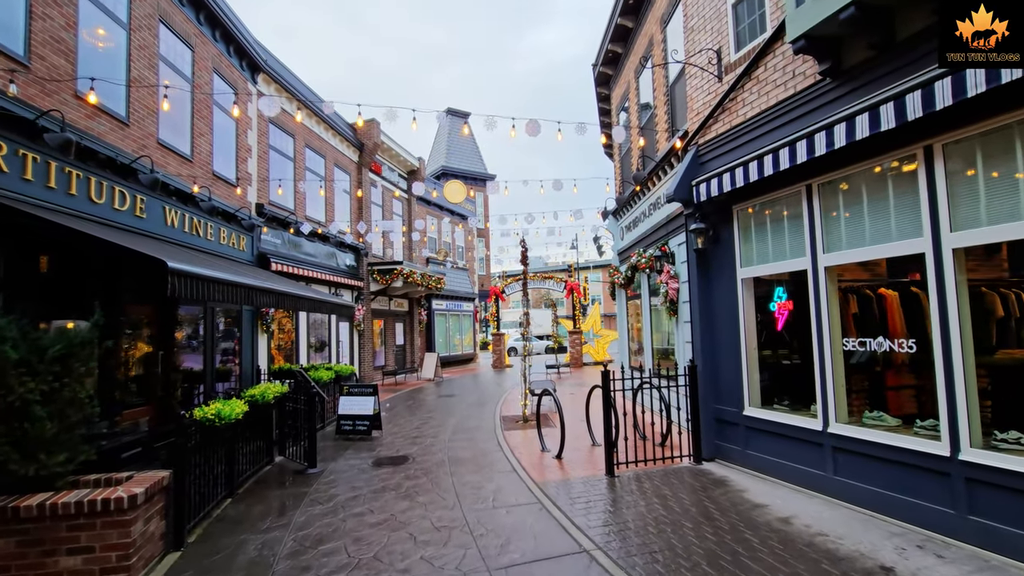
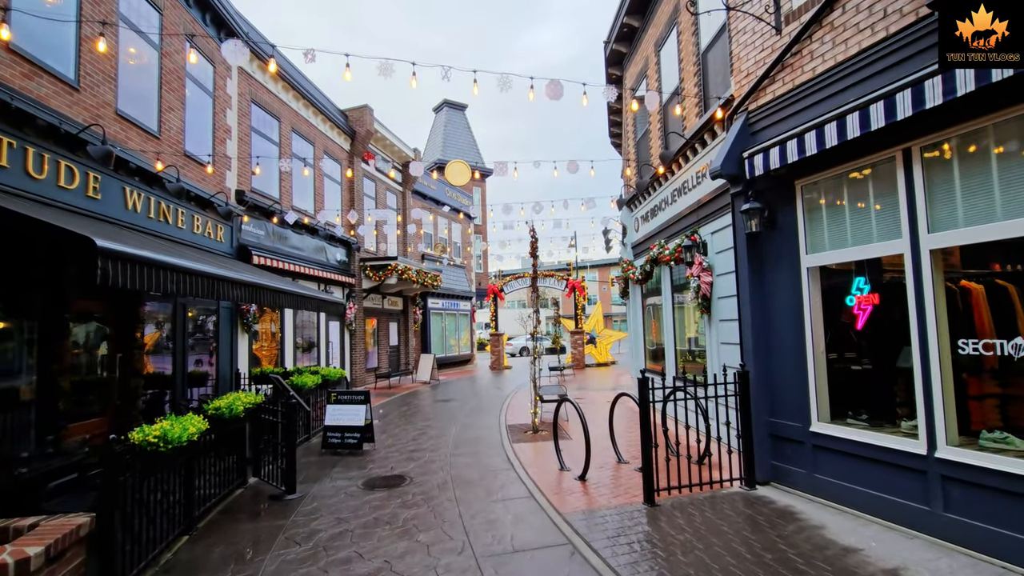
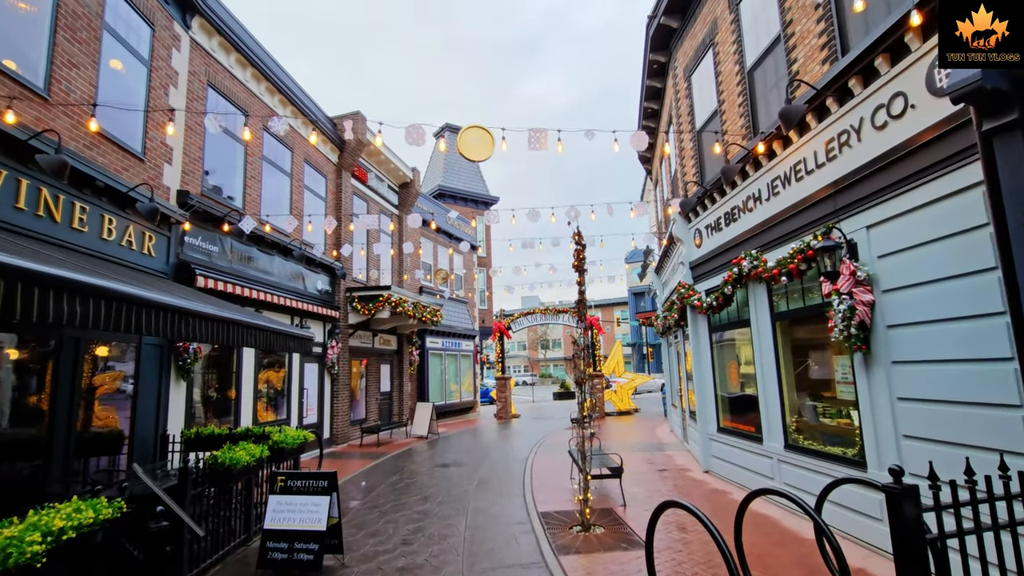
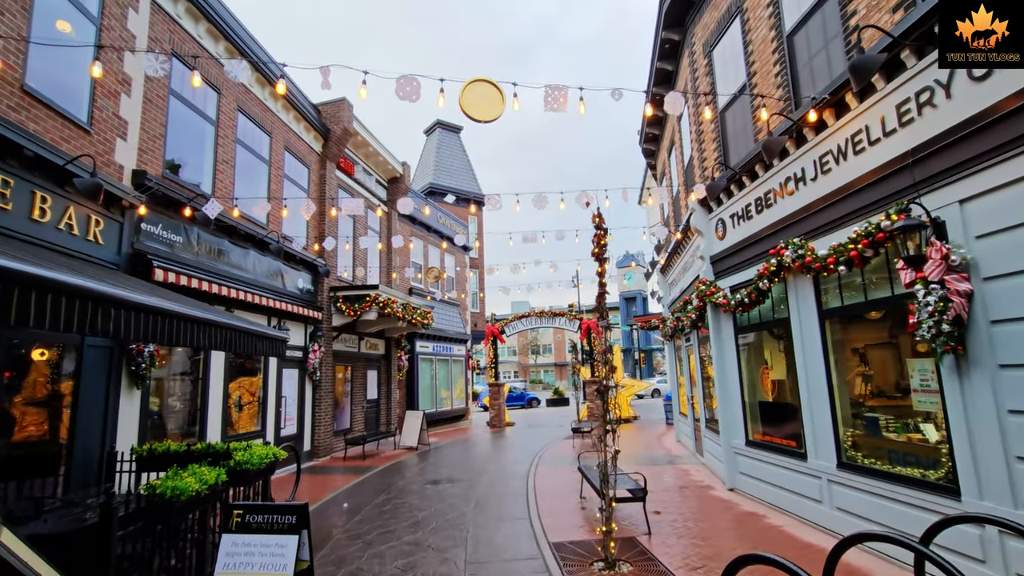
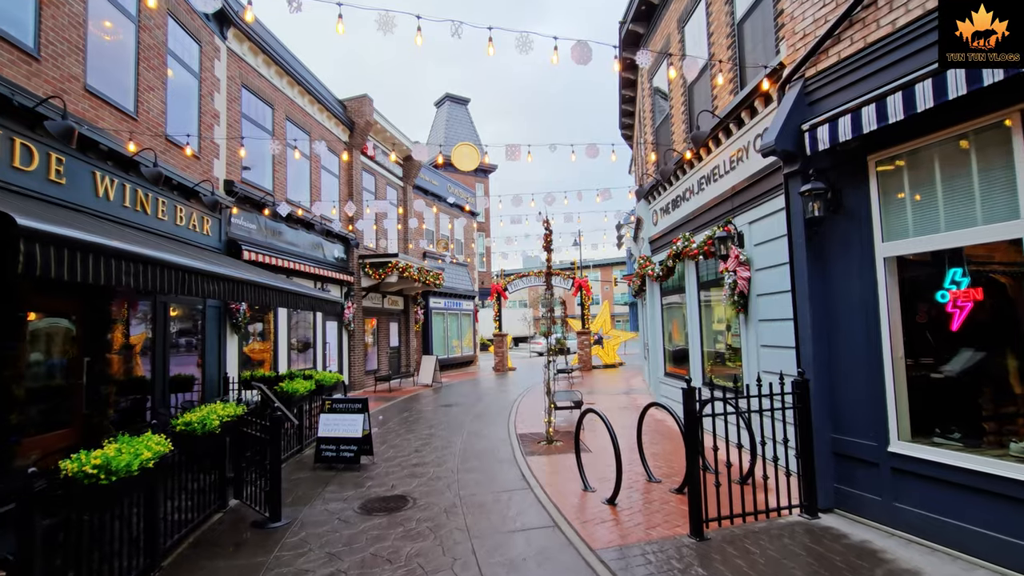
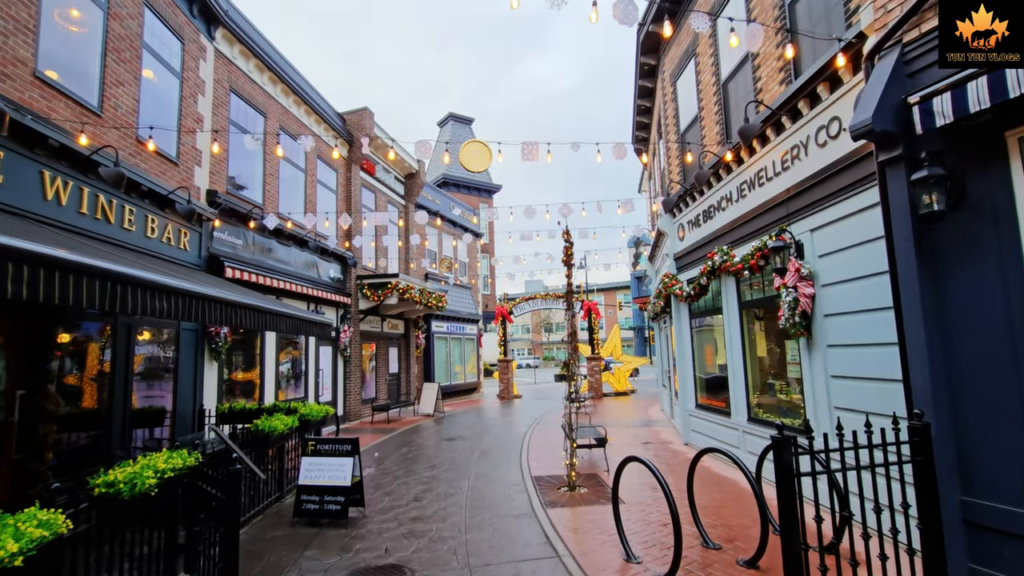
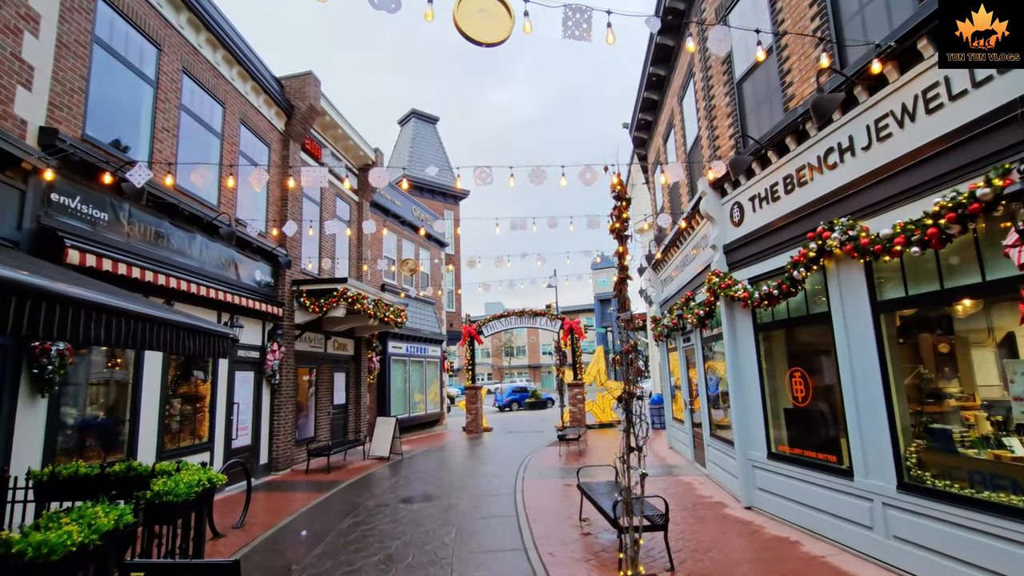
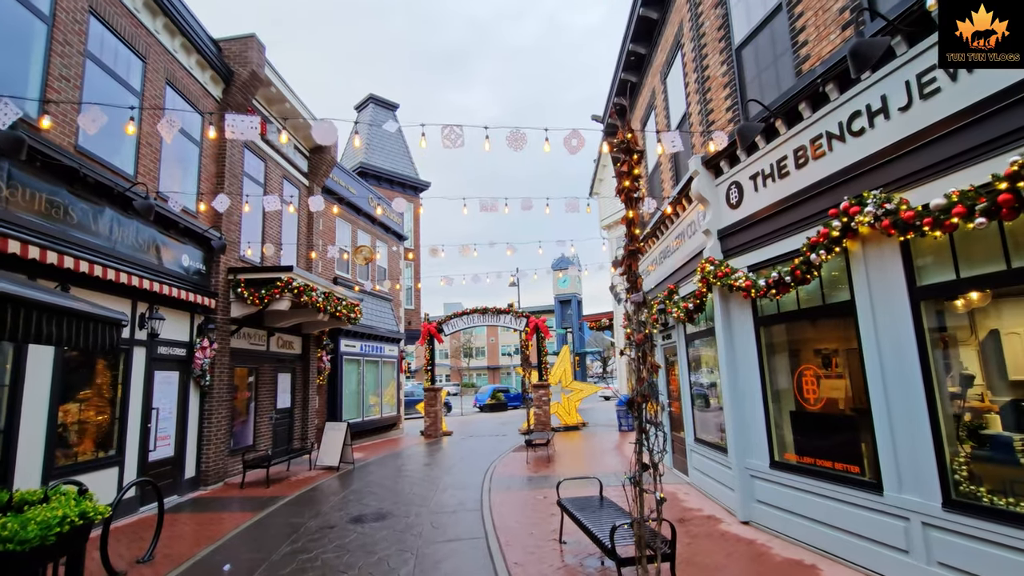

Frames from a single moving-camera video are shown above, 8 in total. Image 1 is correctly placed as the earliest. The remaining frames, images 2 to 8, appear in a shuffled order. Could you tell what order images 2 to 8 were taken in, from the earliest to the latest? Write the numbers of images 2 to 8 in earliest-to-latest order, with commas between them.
2, 5, 6, 3, 4, 7, 8
